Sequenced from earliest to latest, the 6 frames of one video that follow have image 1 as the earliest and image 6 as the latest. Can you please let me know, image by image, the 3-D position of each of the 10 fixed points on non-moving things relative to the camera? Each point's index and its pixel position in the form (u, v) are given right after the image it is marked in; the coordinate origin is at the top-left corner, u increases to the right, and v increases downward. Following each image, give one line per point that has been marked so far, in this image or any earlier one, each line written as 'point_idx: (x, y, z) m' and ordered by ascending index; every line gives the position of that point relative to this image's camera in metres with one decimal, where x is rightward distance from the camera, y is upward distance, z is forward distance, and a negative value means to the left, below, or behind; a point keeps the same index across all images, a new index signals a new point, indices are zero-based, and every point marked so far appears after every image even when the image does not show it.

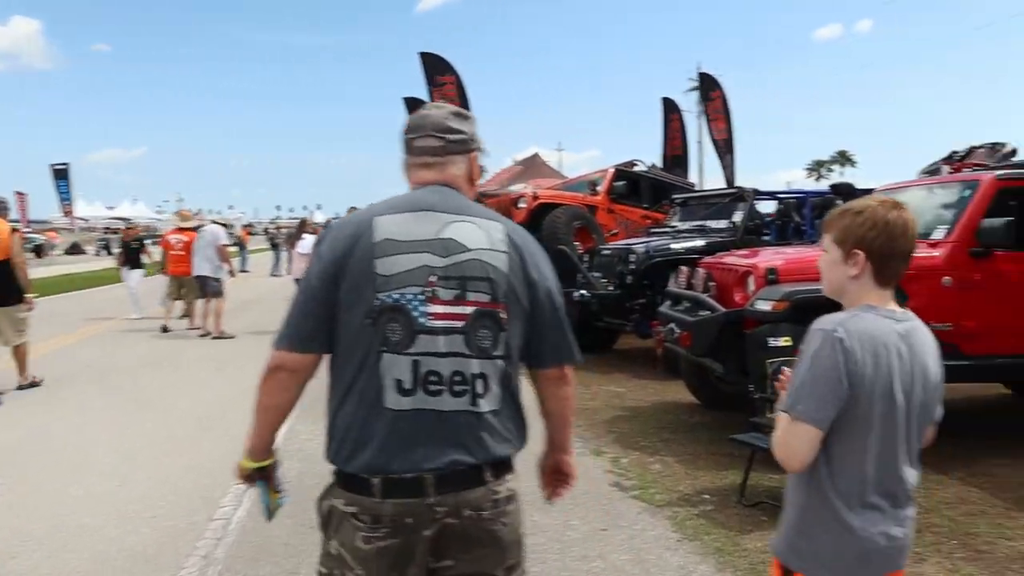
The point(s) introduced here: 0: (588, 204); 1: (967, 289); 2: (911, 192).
0: (+0.9, +1.0, +10.2) m
1: (+2.7, 0.0, +5.1) m
2: (+2.7, +0.6, +5.9) m
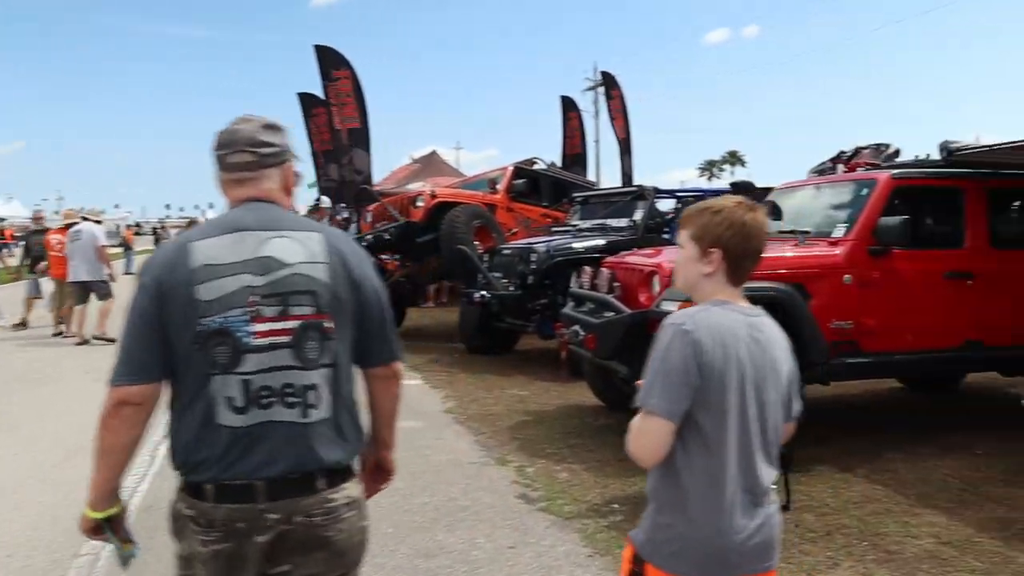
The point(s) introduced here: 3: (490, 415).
0: (-0.3, +1.0, +10.0) m
1: (+2.1, 0.0, +5.1) m
2: (+2.0, +0.7, +5.9) m
3: (-0.1, -0.9, +6.1) m
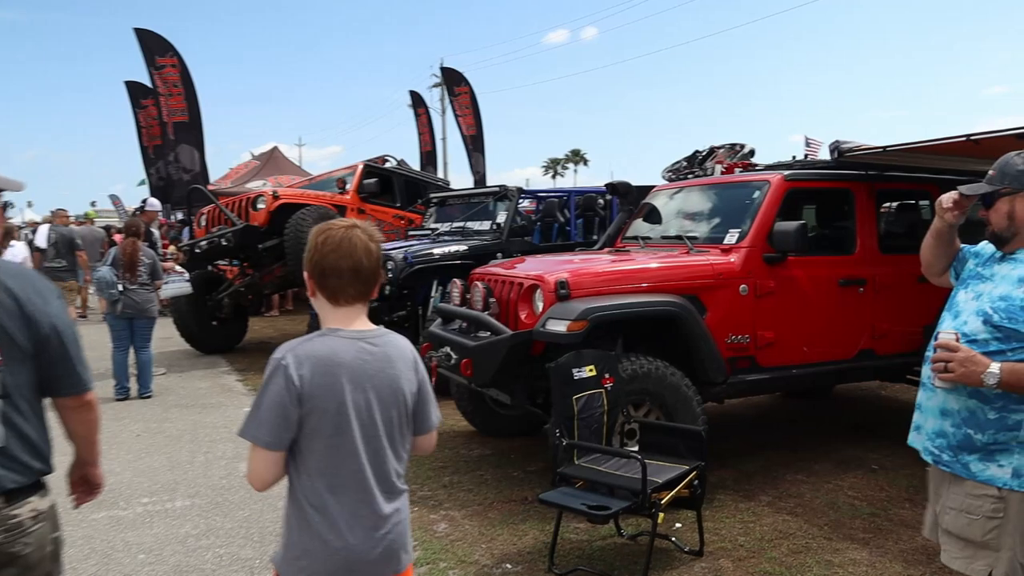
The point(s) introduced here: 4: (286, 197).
0: (-1.8, +0.9, +9.1) m
1: (+1.4, -0.1, +4.7) m
2: (+1.1, +0.6, +5.5) m
3: (-1.0, -1.0, +5.3) m
4: (-2.2, +0.9, +8.6) m
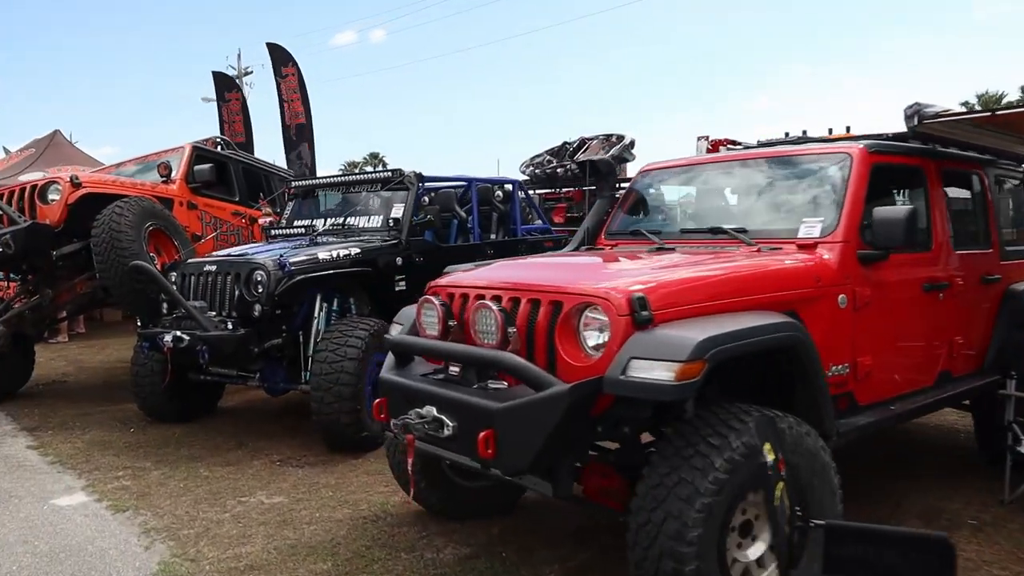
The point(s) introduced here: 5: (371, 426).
0: (-2.8, +0.7, +6.9) m
1: (+1.4, -0.1, +3.4) m
2: (+0.9, +0.6, +4.1) m
3: (-1.0, -1.1, +3.4) m
4: (-3.0, +0.7, +6.2) m
5: (-0.8, -0.8, +5.1) m
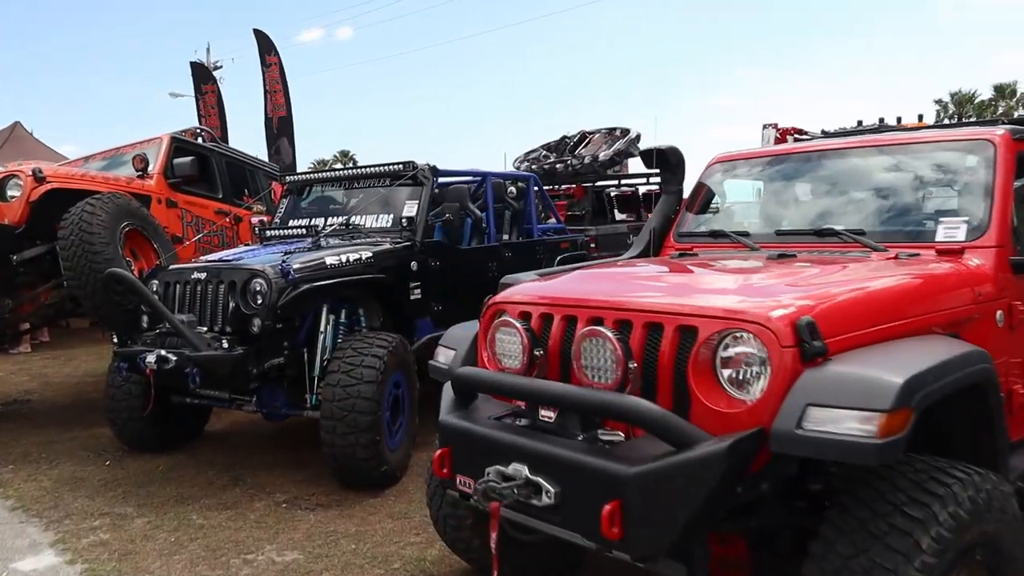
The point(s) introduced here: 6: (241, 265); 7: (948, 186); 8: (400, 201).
0: (-2.7, +0.7, +6.1) m
1: (+1.6, -0.1, +2.8) m
2: (+1.2, +0.5, +3.4) m
3: (-0.8, -1.1, +2.7) m
4: (-2.9, +0.7, +5.5) m
5: (-0.6, -0.9, +4.4) m
6: (-1.4, +0.1, +4.5) m
7: (+1.5, +0.3, +2.9) m
8: (-0.7, +0.6, +5.5) m
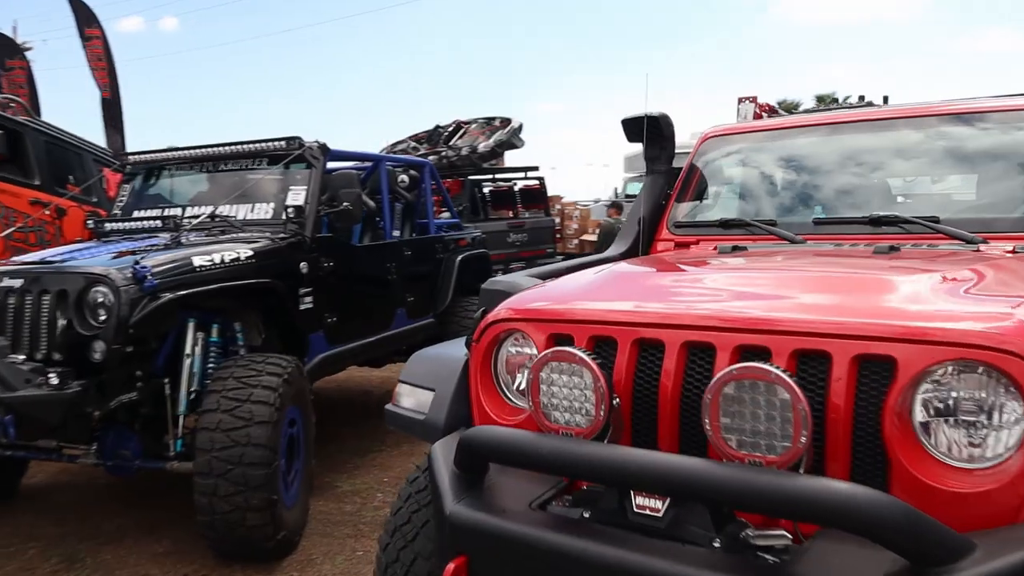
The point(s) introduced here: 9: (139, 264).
0: (-3.2, +0.6, +4.7) m
1: (+1.6, -0.1, +2.2) m
2: (+1.1, +0.5, +2.7) m
3: (-0.7, -1.2, +1.6) m
4: (-3.3, +0.6, +4.0) m
5: (-0.9, -0.9, +3.3) m
6: (-1.7, +0.1, +3.3) m
7: (+1.5, +0.3, +2.3) m
8: (-1.2, +0.5, +4.4) m
9: (-1.4, +0.1, +3.3) m
